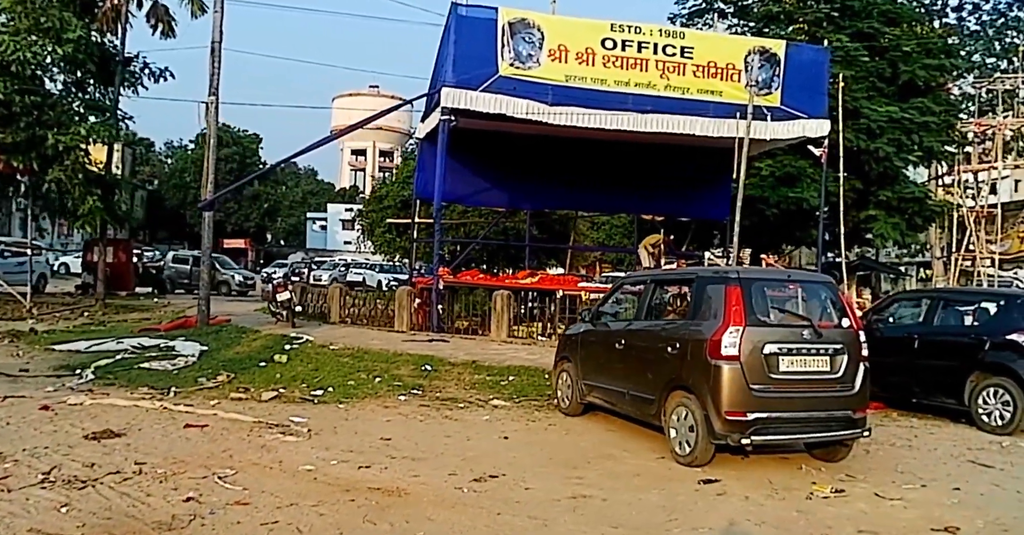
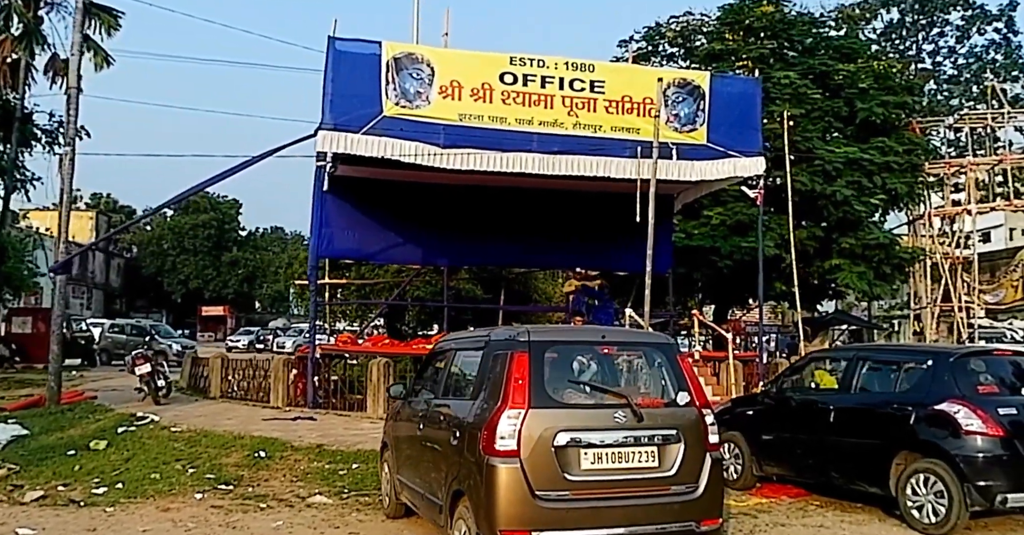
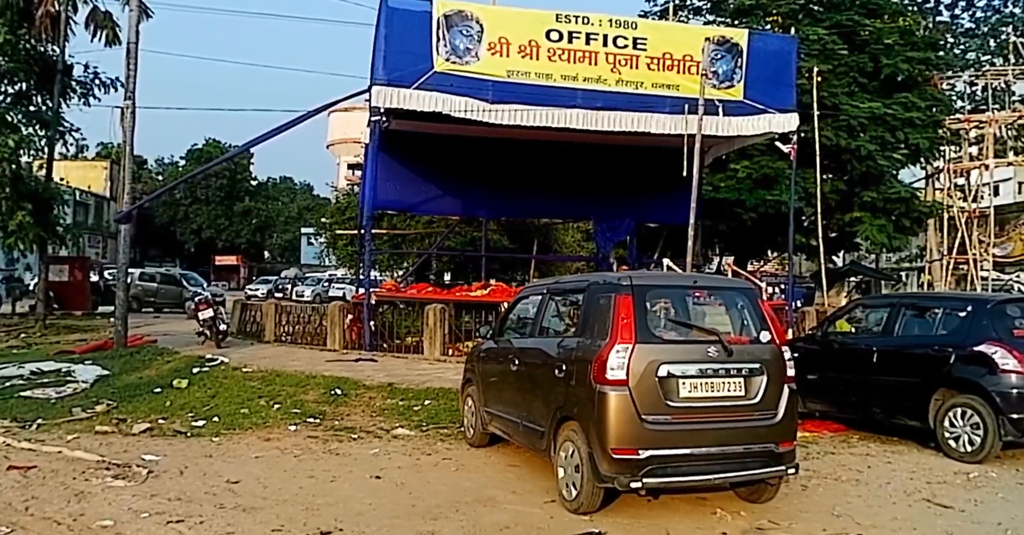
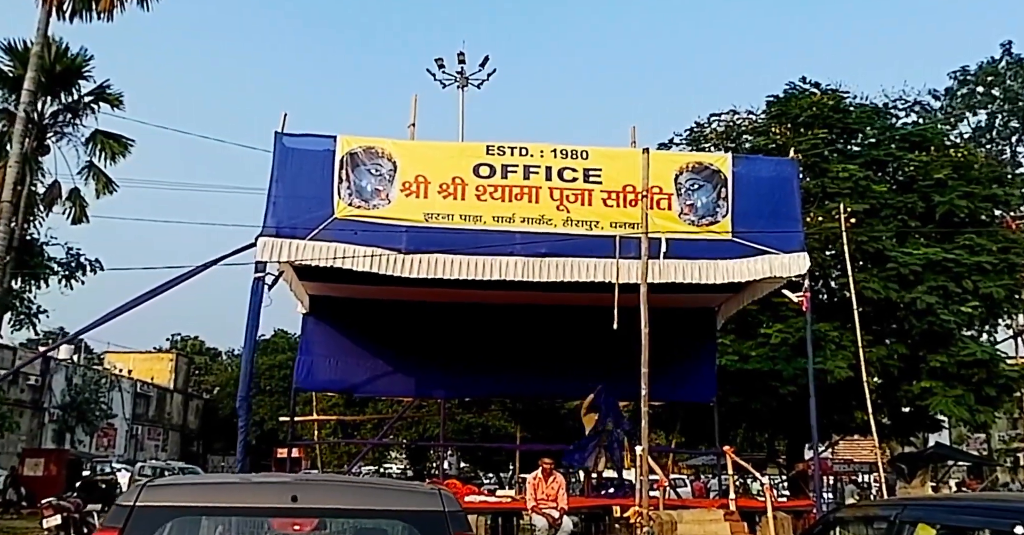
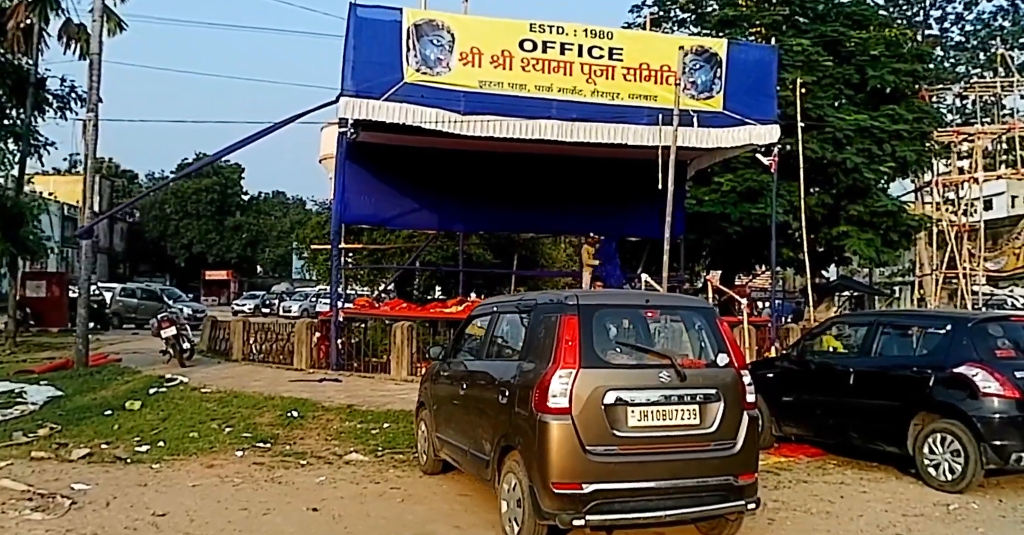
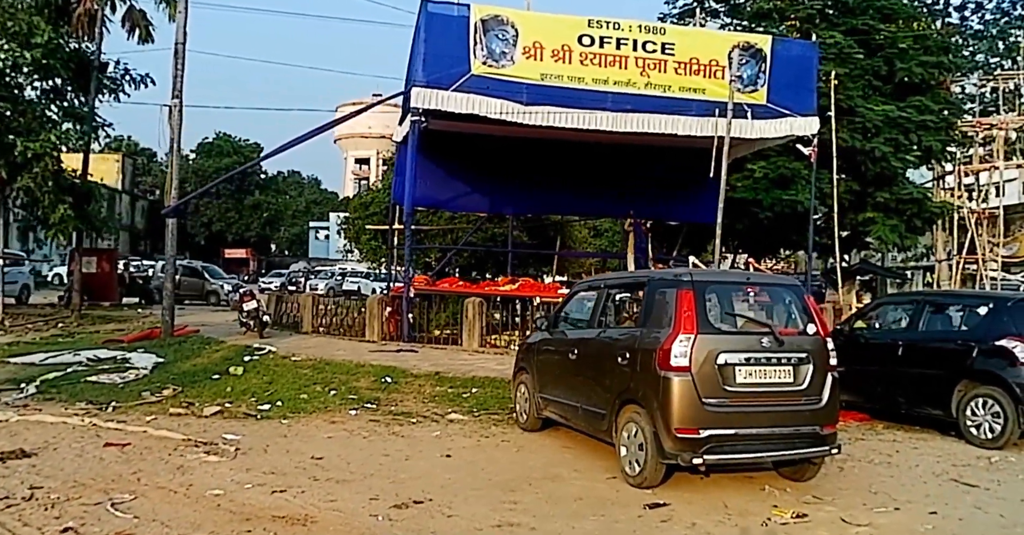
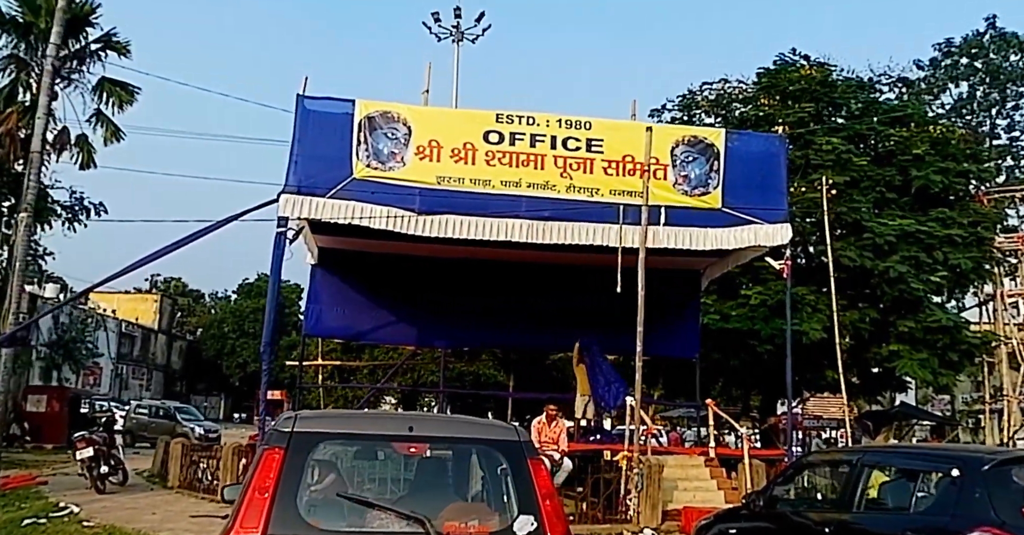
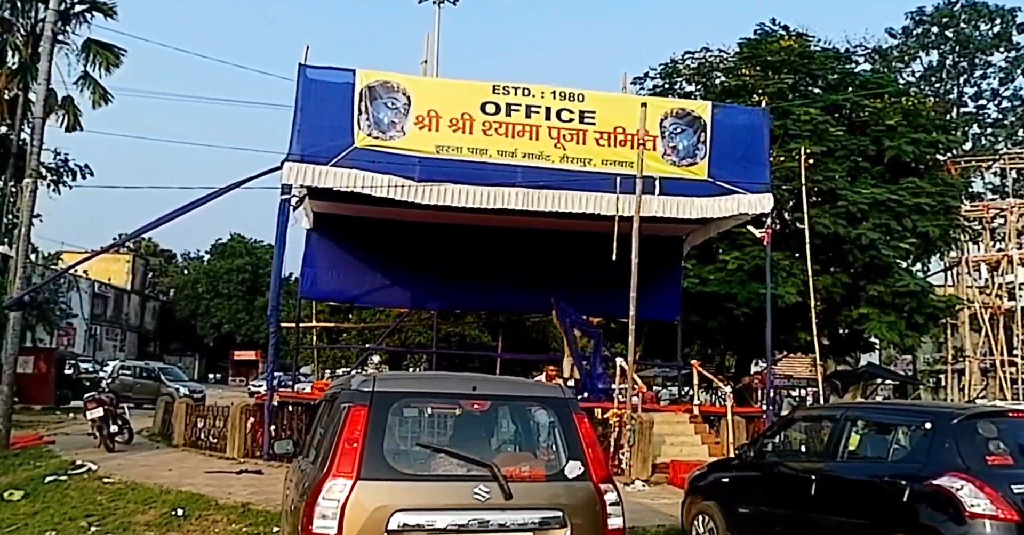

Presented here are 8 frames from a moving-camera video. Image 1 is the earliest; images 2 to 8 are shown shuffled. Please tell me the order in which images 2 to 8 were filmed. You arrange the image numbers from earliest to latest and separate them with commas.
6, 3, 5, 2, 8, 7, 4
